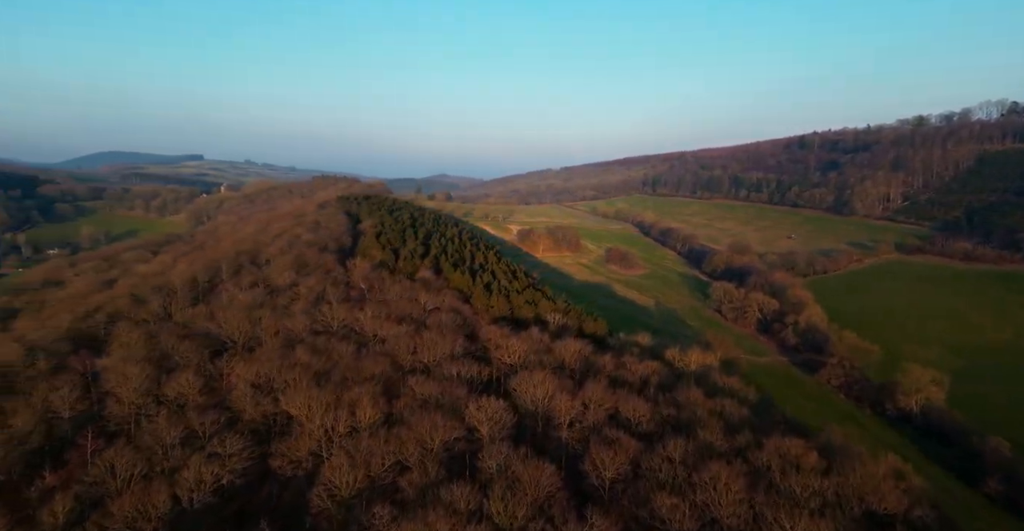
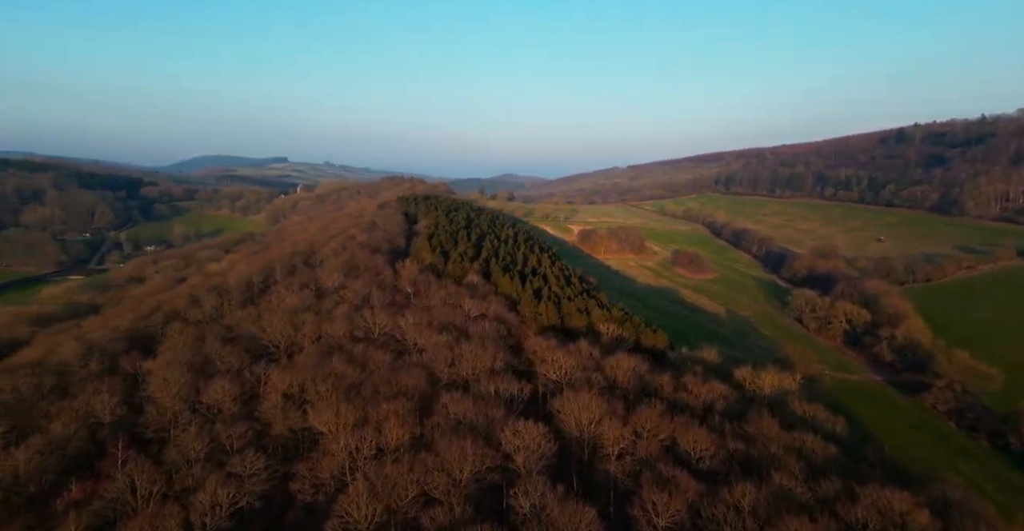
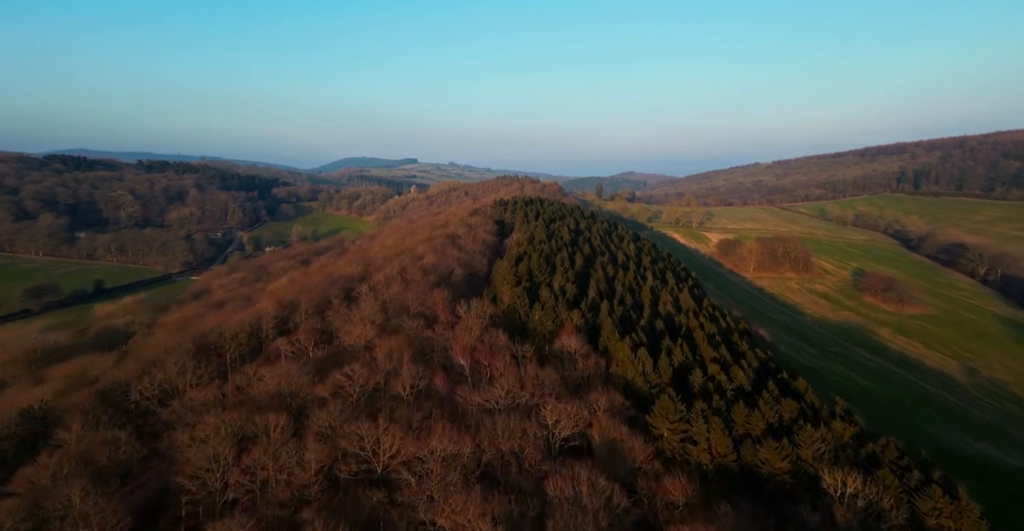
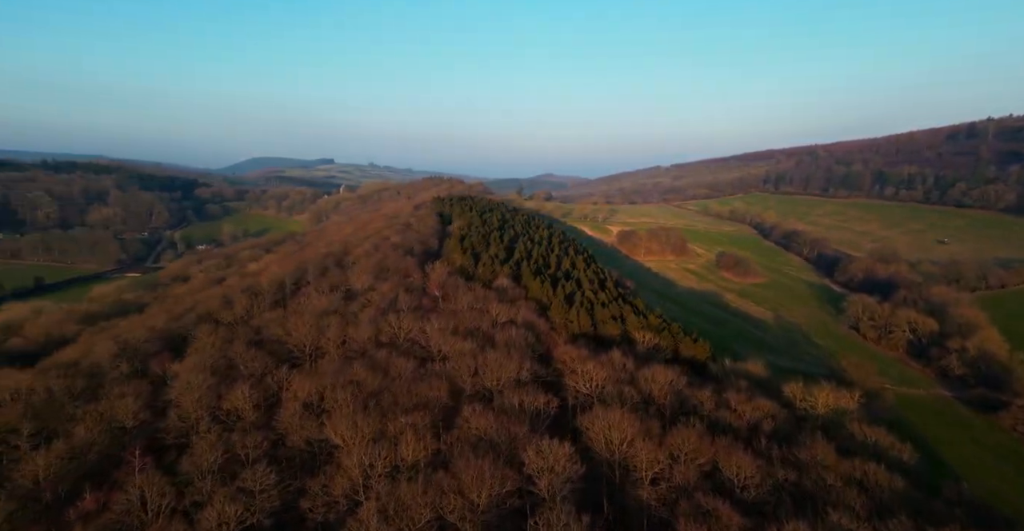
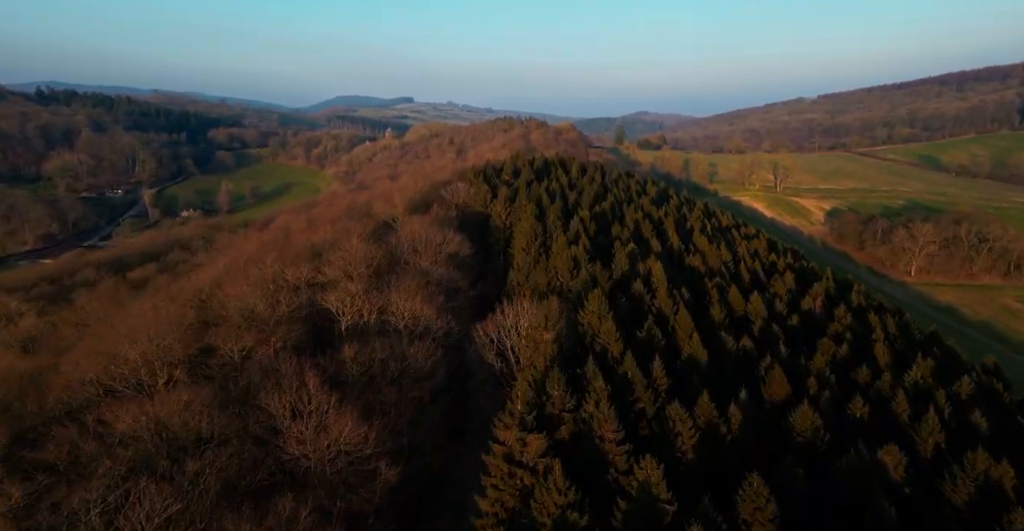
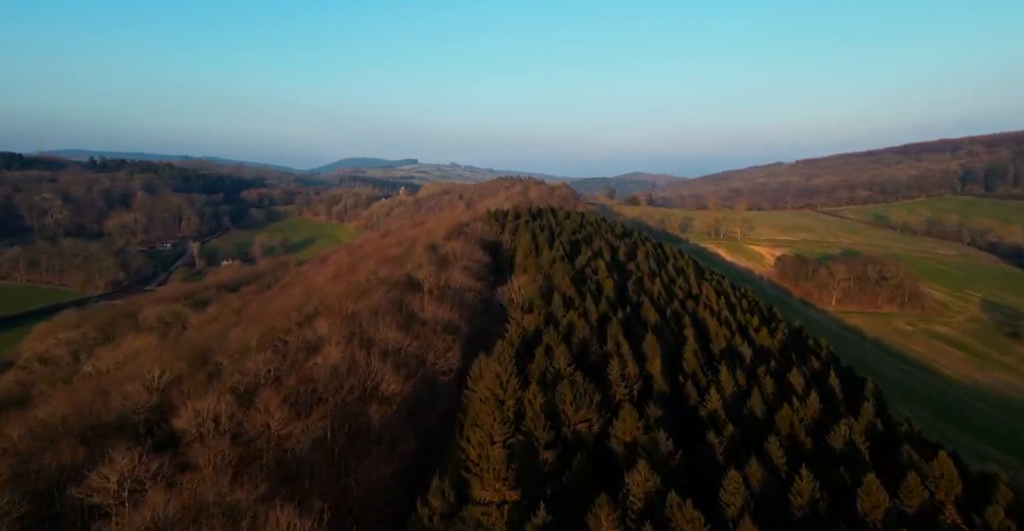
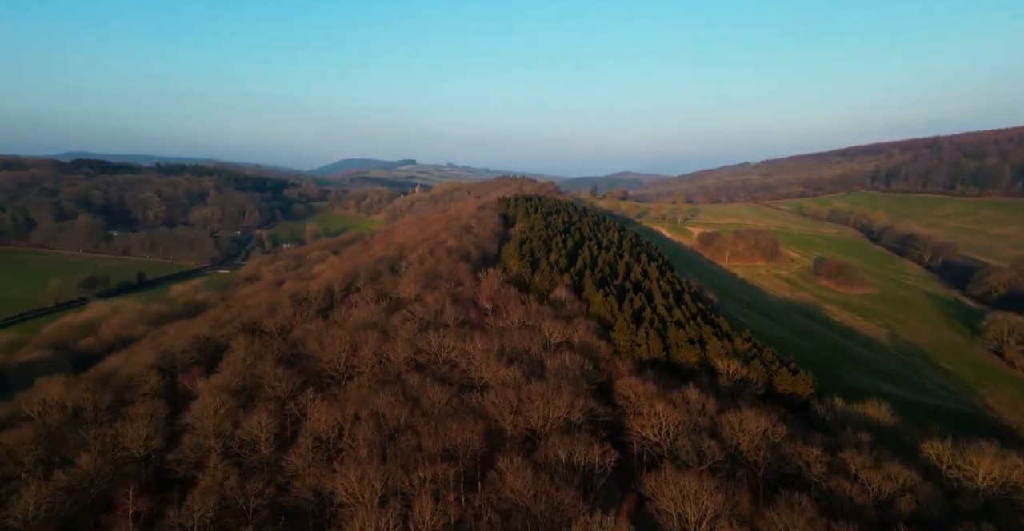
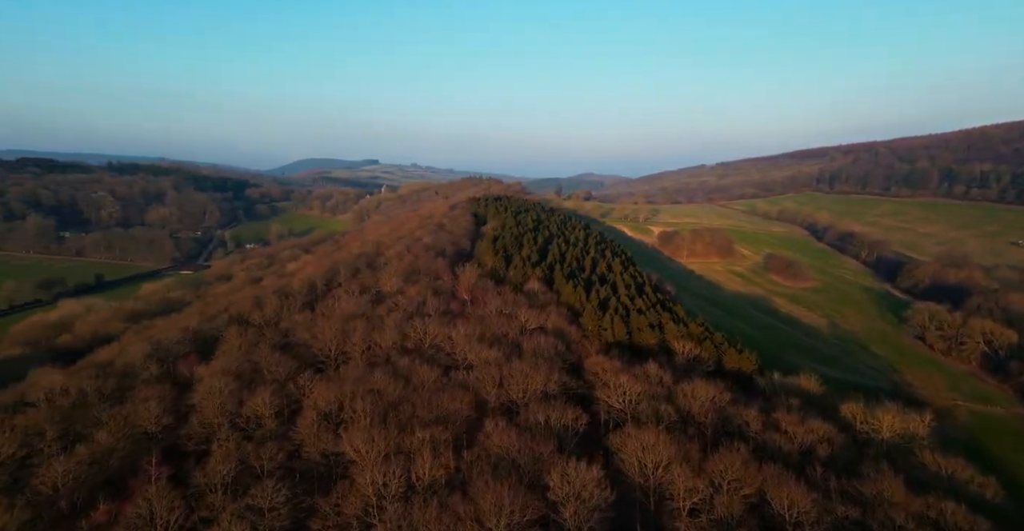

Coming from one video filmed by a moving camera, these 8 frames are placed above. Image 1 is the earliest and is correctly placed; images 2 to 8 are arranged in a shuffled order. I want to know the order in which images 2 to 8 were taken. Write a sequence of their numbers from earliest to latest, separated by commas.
2, 4, 8, 7, 3, 6, 5
